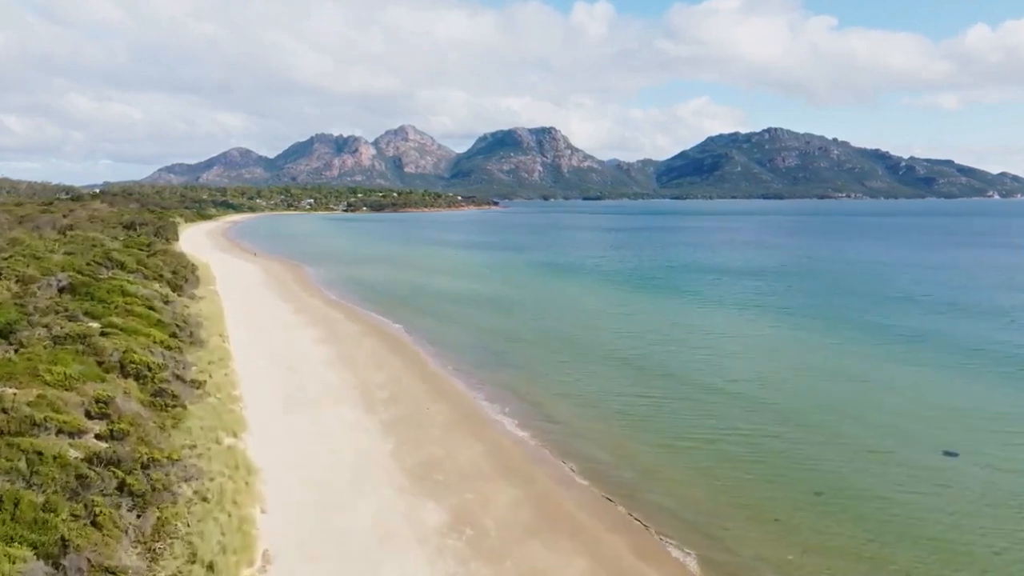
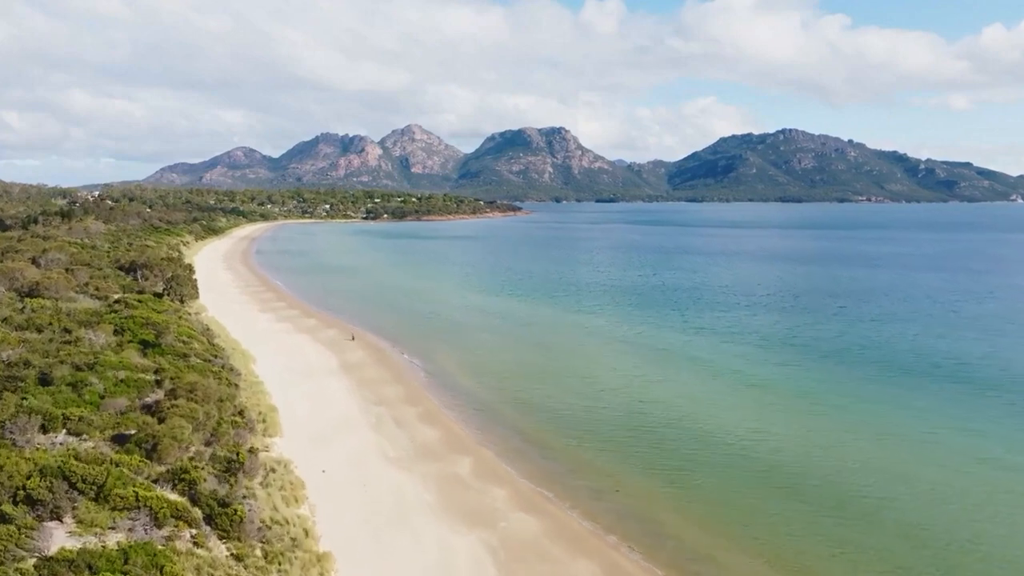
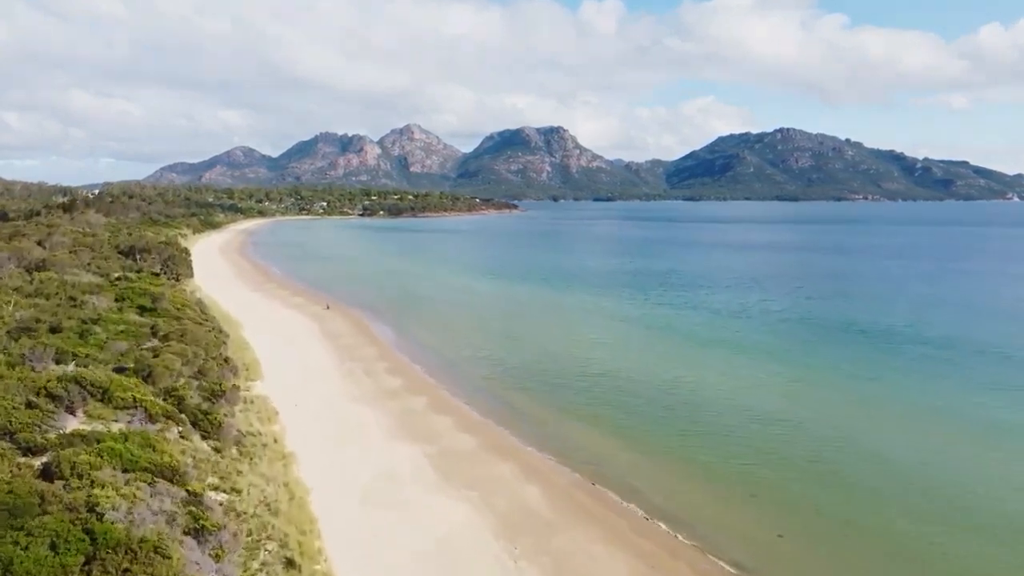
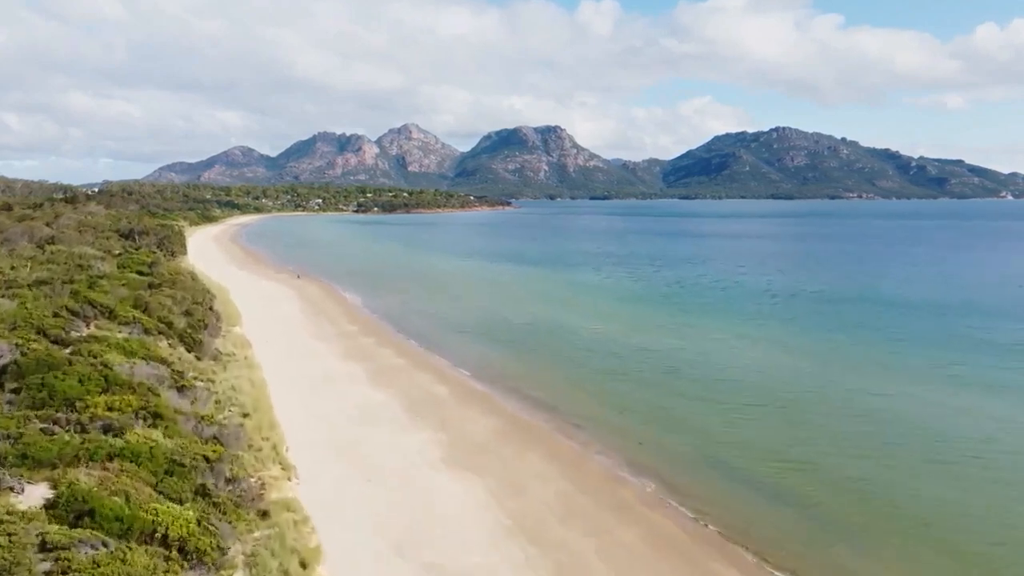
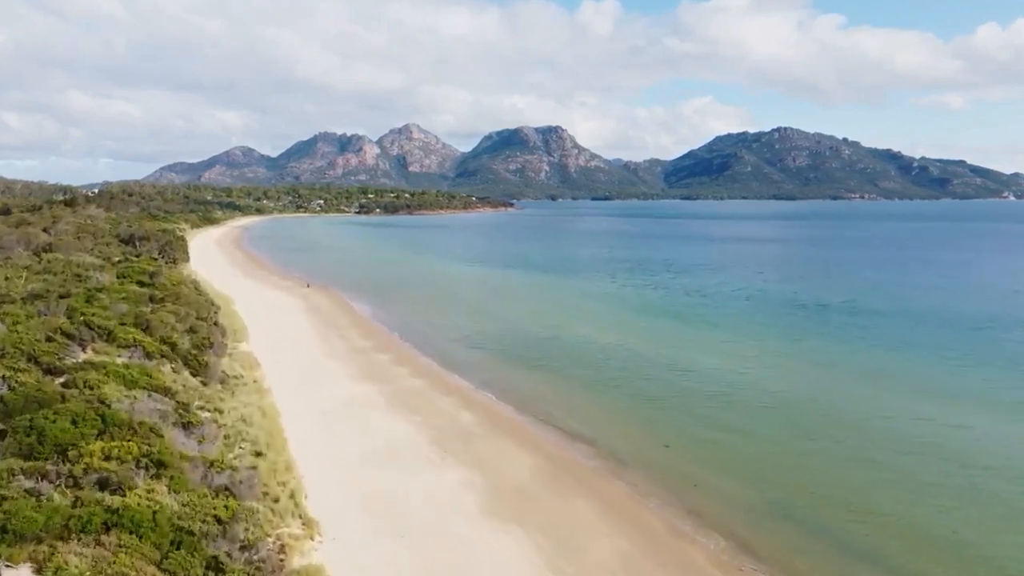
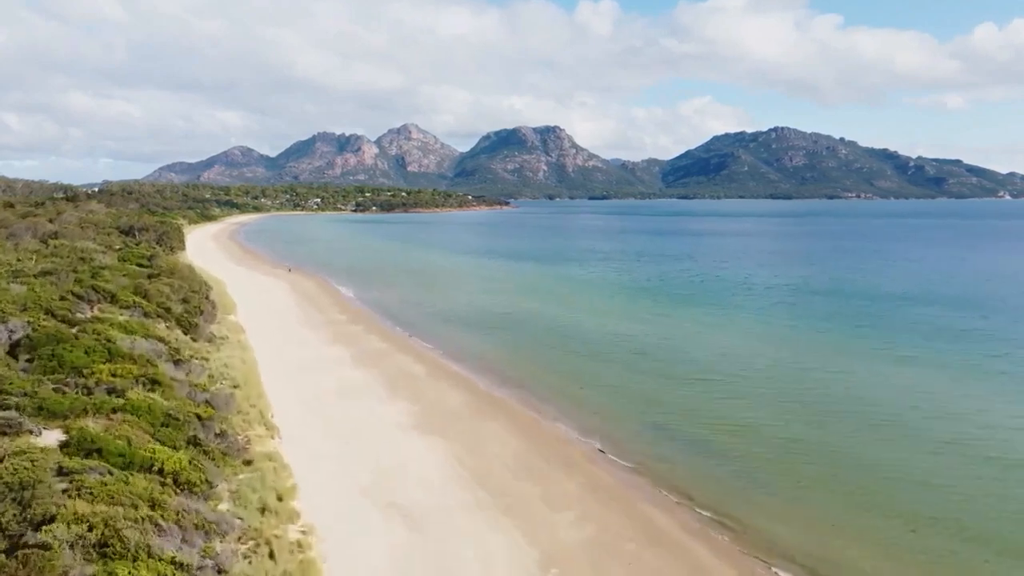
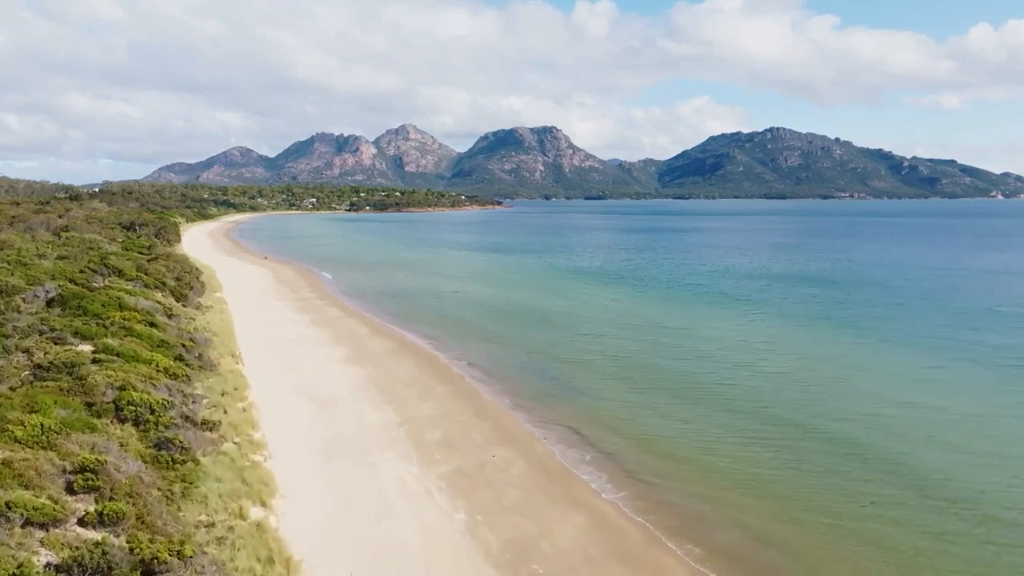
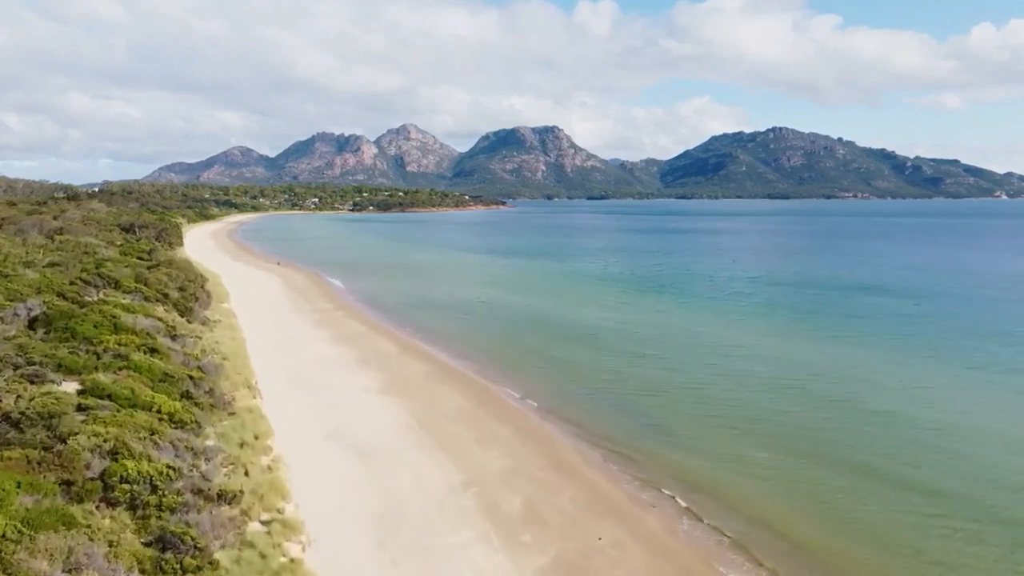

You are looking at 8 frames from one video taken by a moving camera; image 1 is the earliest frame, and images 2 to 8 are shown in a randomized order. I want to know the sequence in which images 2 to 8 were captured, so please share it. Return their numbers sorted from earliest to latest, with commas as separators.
7, 8, 6, 4, 5, 3, 2
